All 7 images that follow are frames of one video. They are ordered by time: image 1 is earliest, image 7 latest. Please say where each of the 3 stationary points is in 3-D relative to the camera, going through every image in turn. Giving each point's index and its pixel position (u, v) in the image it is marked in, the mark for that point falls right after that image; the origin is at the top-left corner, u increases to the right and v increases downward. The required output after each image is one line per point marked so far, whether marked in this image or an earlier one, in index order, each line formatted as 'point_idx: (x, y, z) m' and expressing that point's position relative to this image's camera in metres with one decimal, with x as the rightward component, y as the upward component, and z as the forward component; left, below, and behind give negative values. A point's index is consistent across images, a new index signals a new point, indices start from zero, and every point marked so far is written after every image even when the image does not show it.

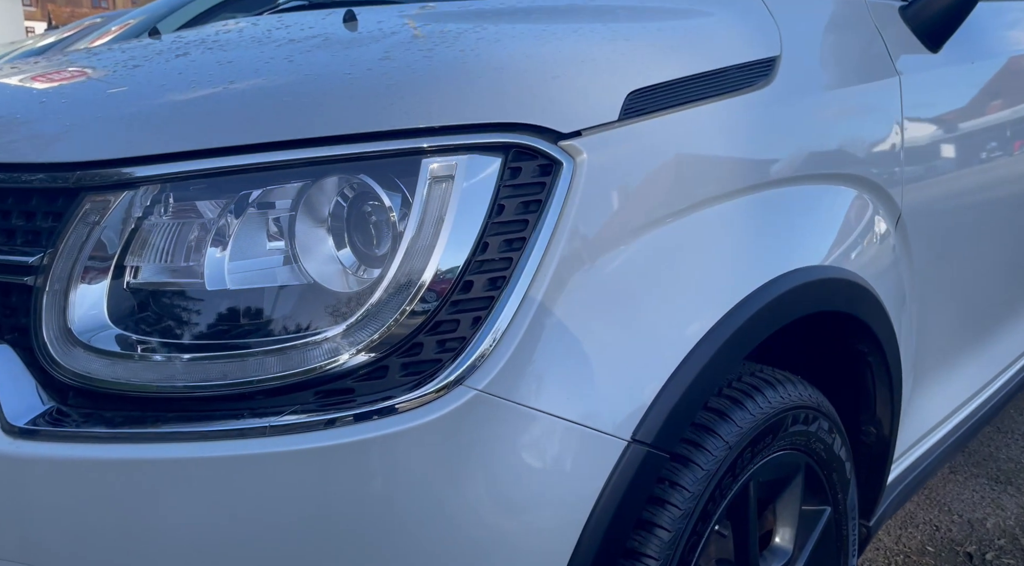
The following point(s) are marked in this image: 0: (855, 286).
0: (+0.5, 0.0, +1.2) m
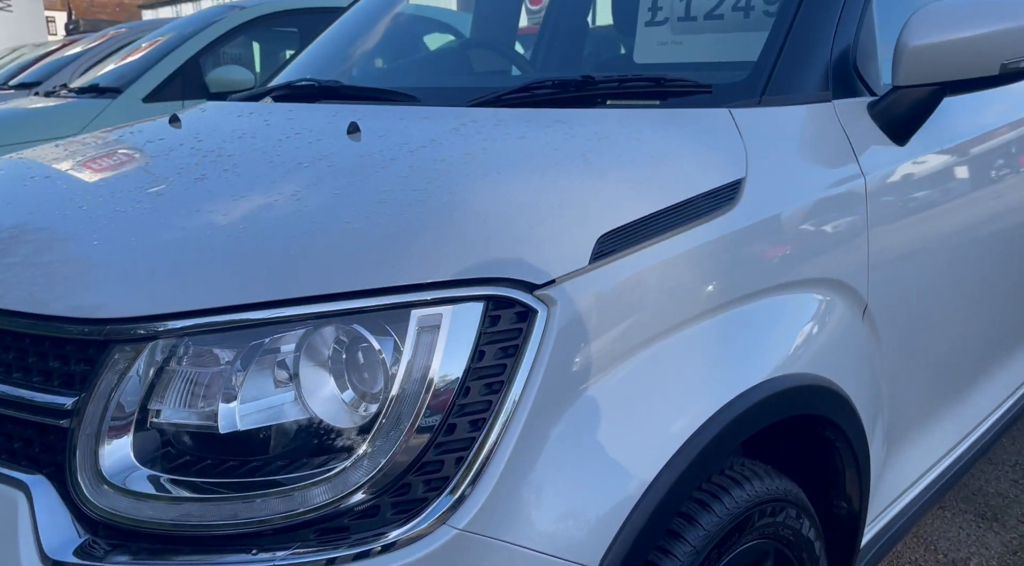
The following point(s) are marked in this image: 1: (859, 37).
0: (+0.5, -0.2, +1.3) m
1: (+0.7, +0.5, +1.6) m
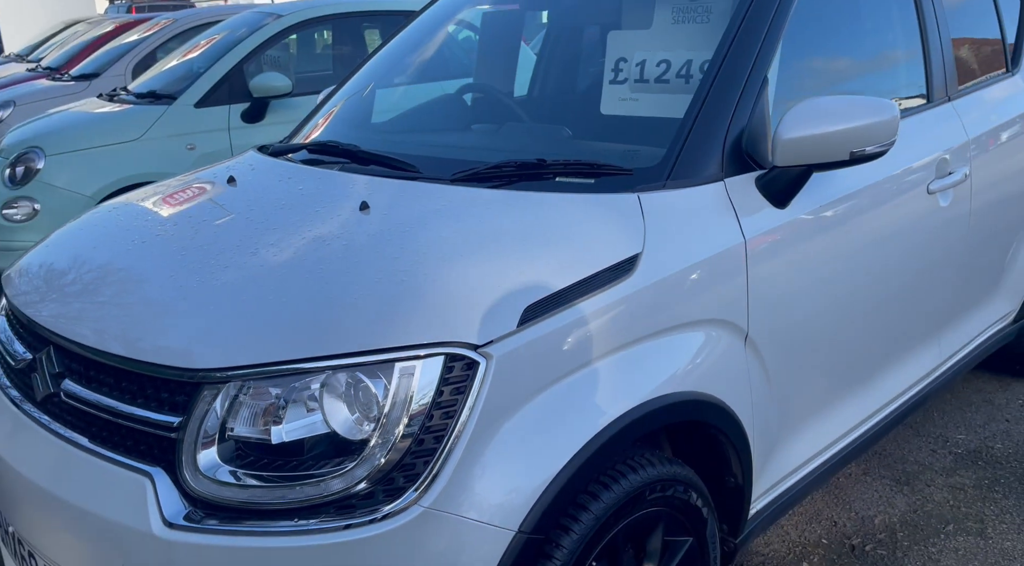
0: (+0.4, -0.3, +1.8) m
1: (+0.6, +0.4, +2.0) m
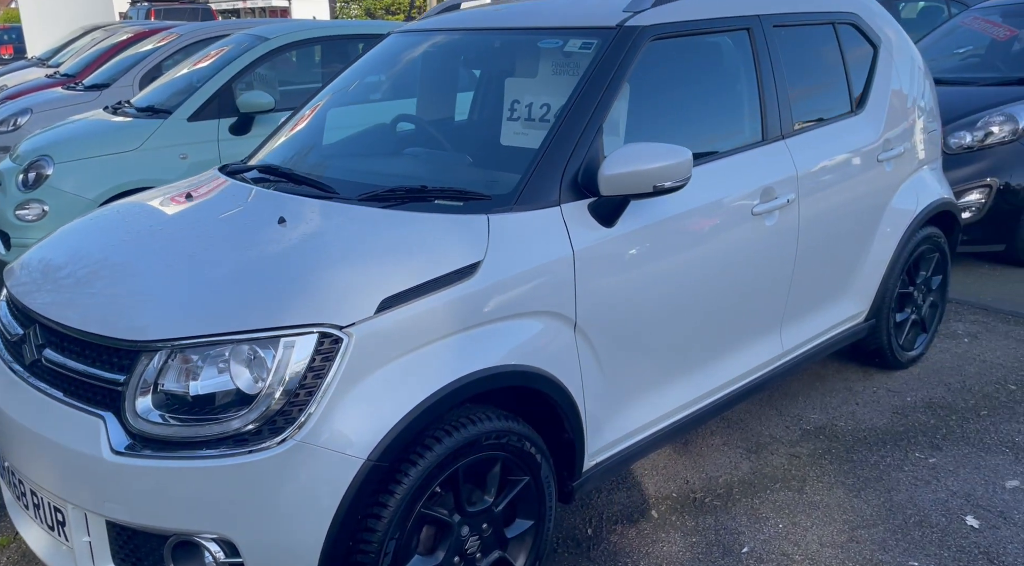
0: (0.0, -0.3, +2.4) m
1: (+0.2, +0.4, +2.6) m
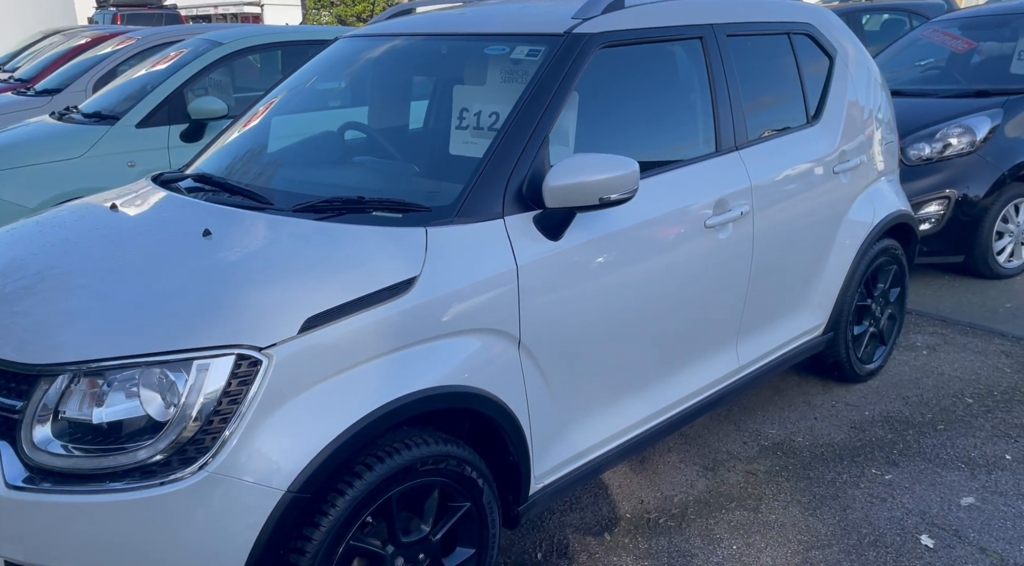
0: (-0.1, -0.3, +2.2) m
1: (+0.1, +0.4, +2.5) m
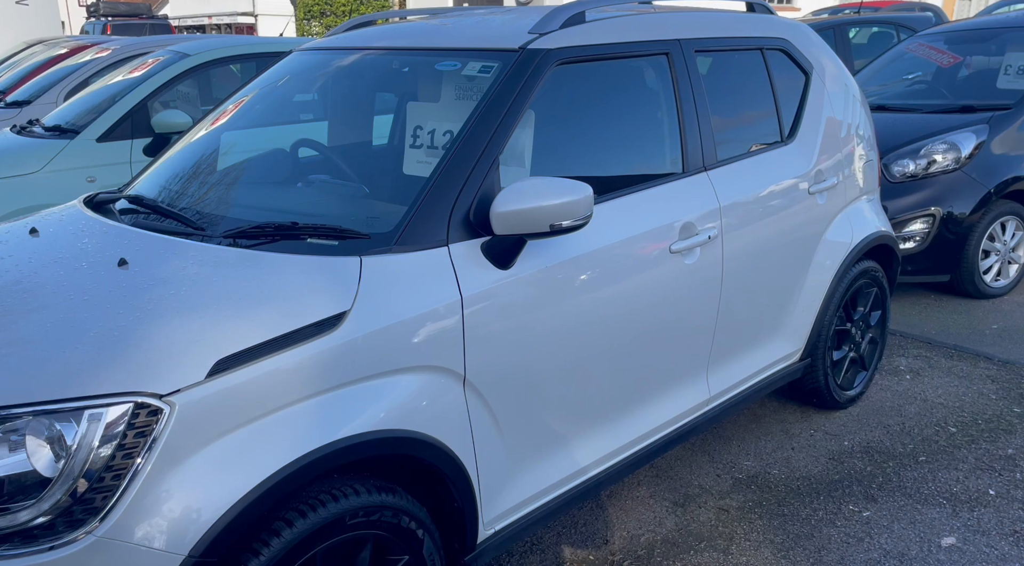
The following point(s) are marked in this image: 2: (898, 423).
0: (-0.3, -0.4, +2.1) m
1: (-0.1, +0.3, +2.4) m
2: (+1.8, -0.7, +3.8) m
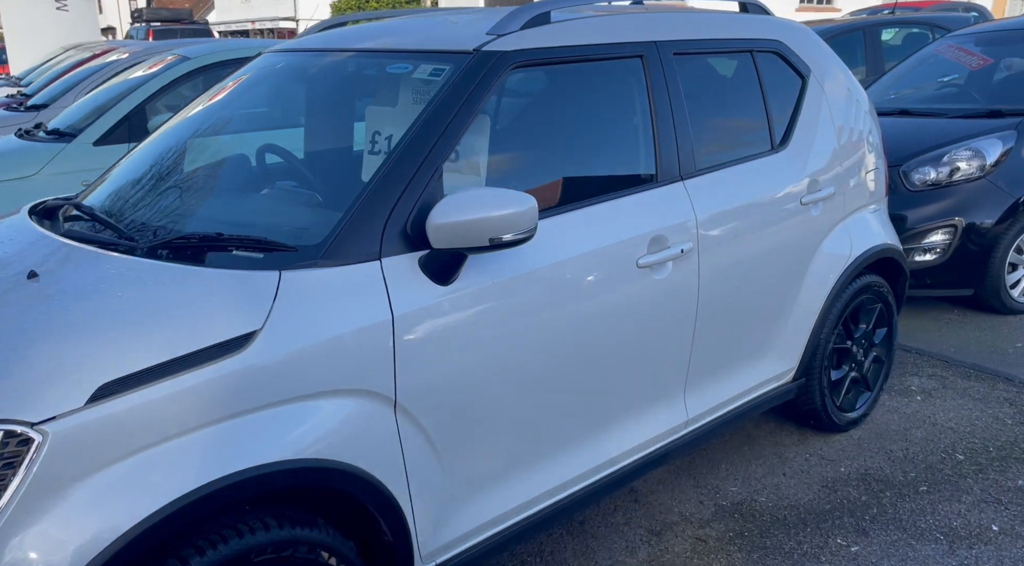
0: (-0.5, -0.4, +1.9) m
1: (-0.2, +0.2, +2.2) m
2: (+1.7, -0.7, +3.6) m
